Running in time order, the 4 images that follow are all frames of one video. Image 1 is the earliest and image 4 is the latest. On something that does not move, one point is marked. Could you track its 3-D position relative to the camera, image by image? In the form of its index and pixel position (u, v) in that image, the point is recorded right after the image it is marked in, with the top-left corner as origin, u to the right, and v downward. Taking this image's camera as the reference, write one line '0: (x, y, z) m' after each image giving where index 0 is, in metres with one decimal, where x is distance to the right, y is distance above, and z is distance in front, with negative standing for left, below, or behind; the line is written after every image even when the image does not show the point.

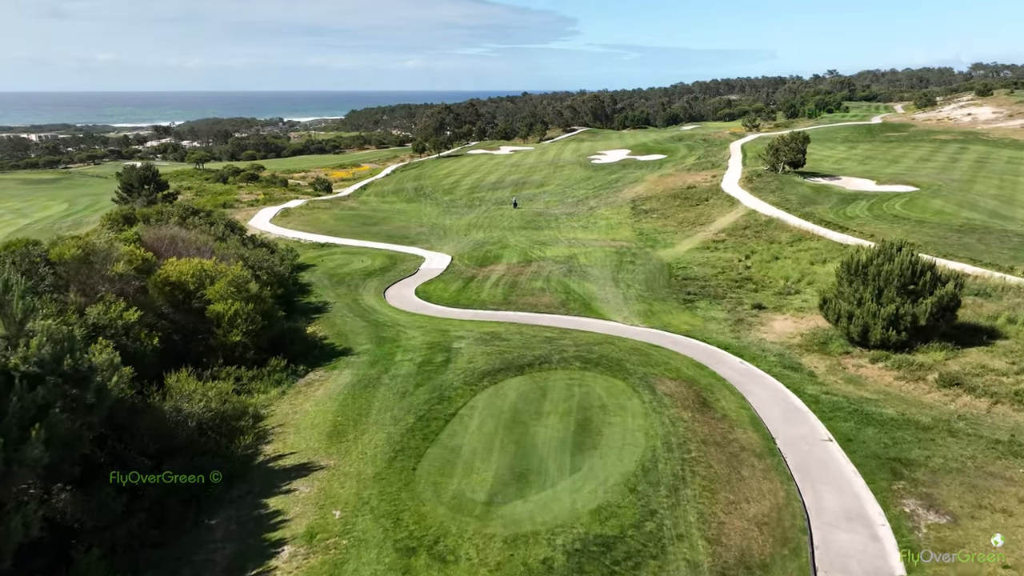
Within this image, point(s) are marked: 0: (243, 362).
0: (-6.0, -1.6, +15.6) m
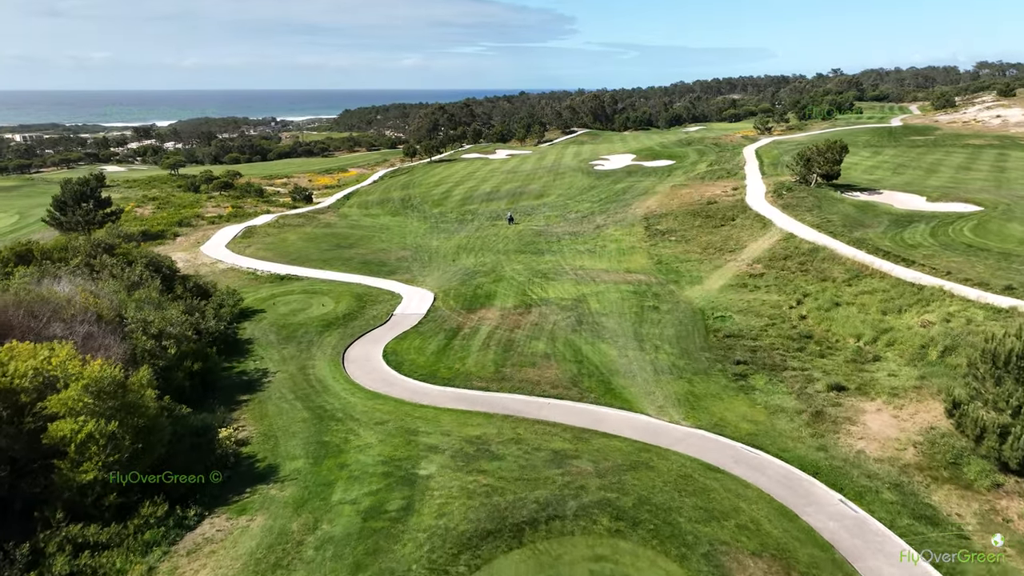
0: (-6.1, -3.3, +10.3) m
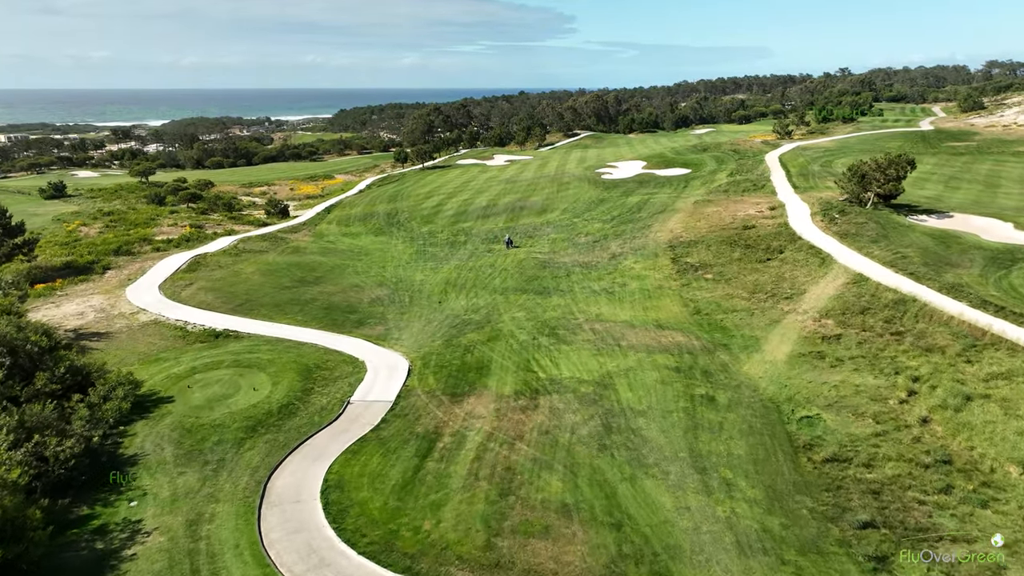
0: (-6.1, -5.2, +4.2) m
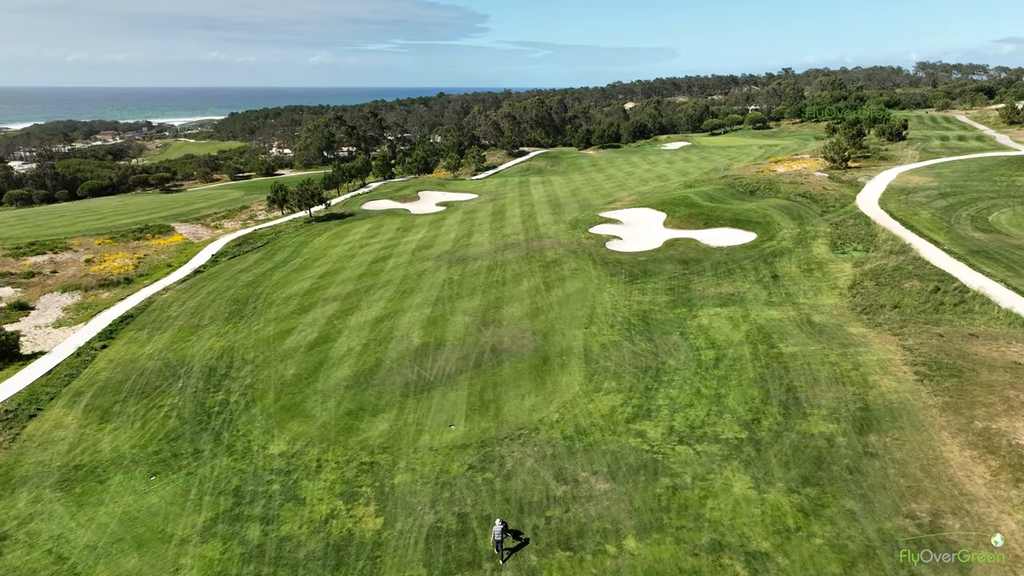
0: (-1.7, -13.3, -22.1) m
